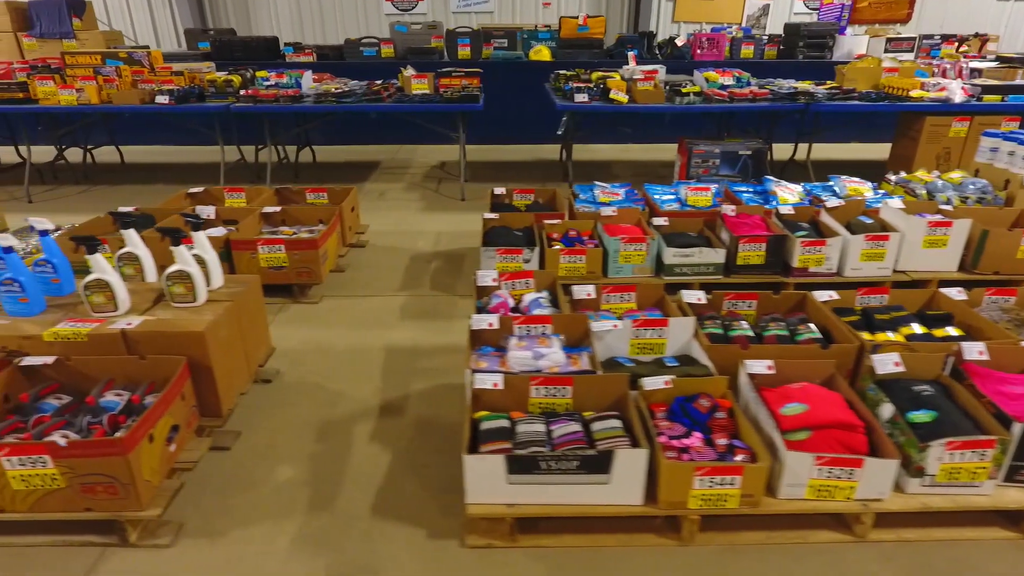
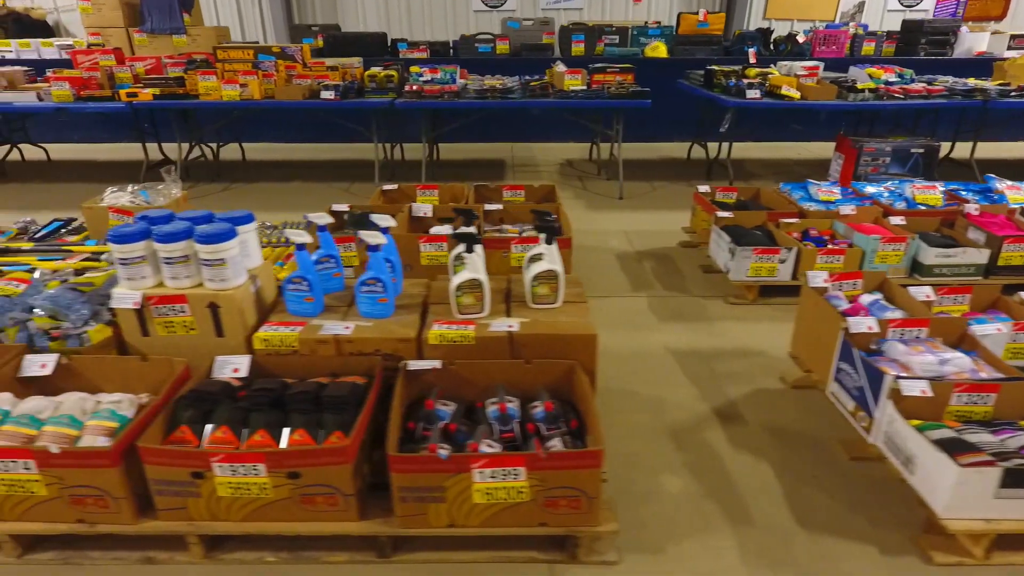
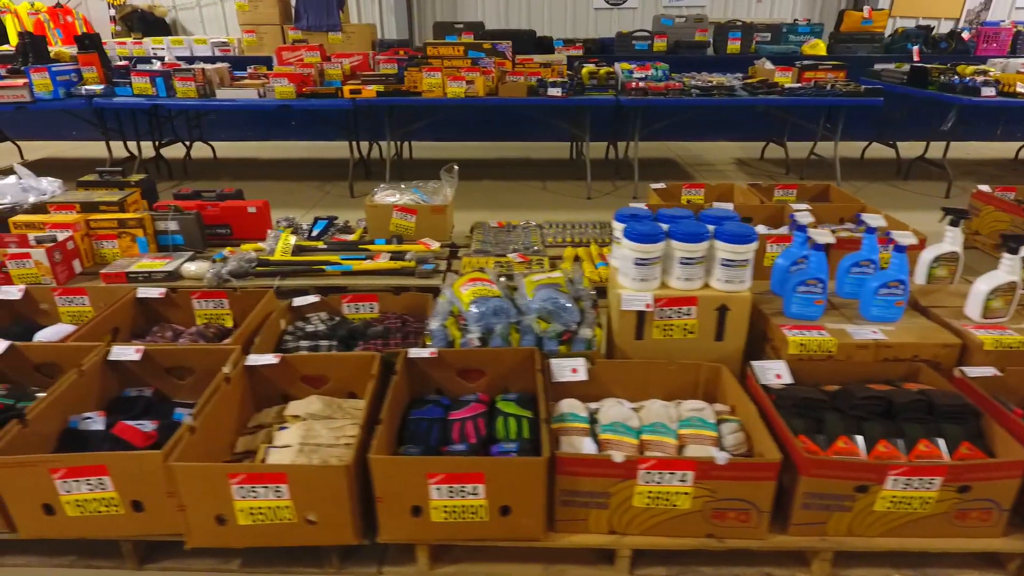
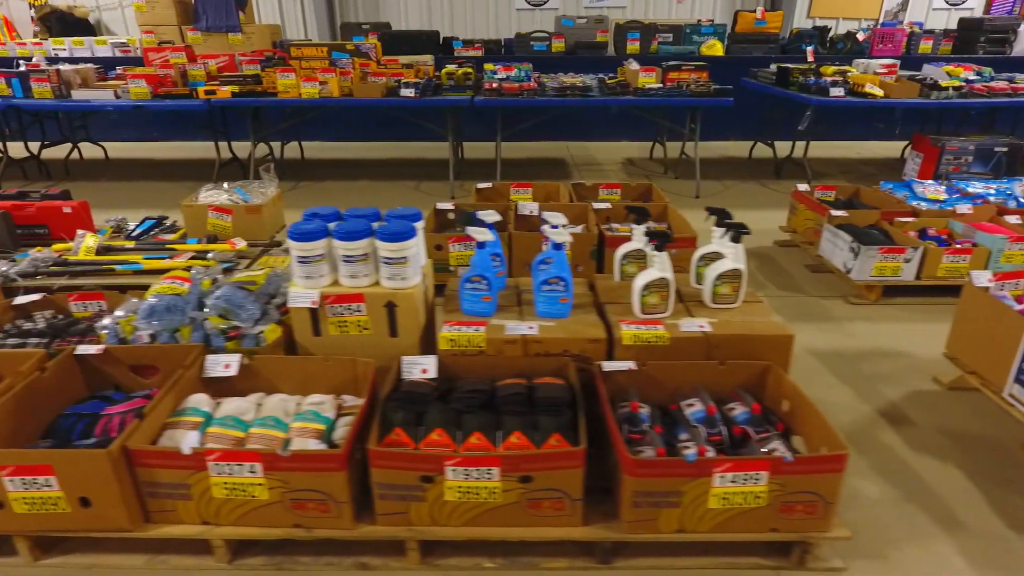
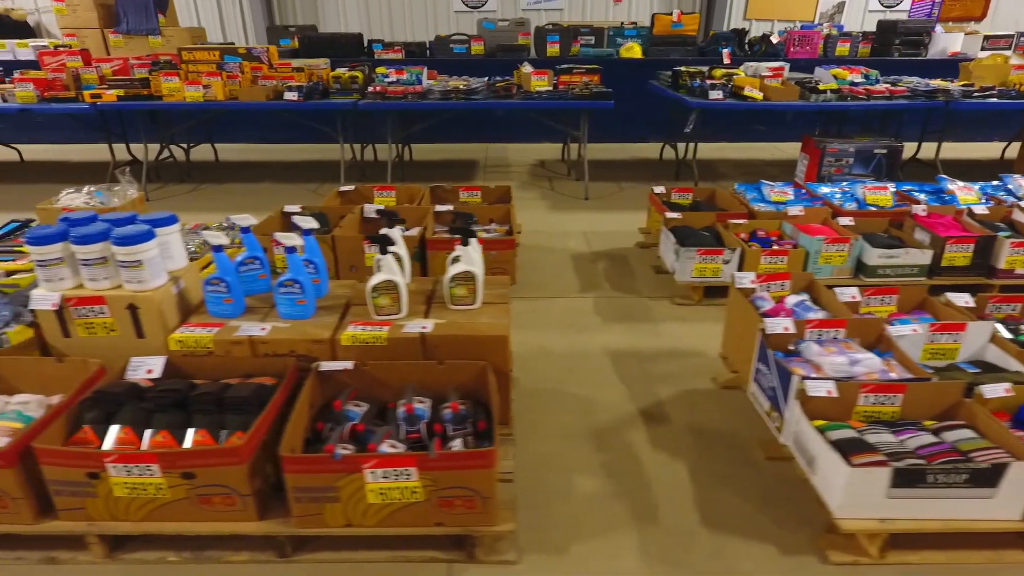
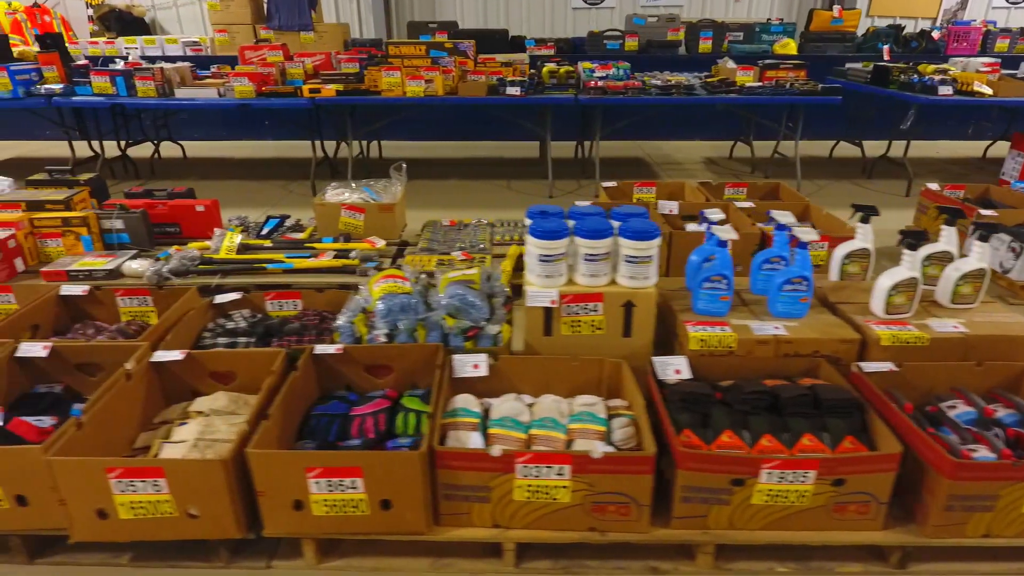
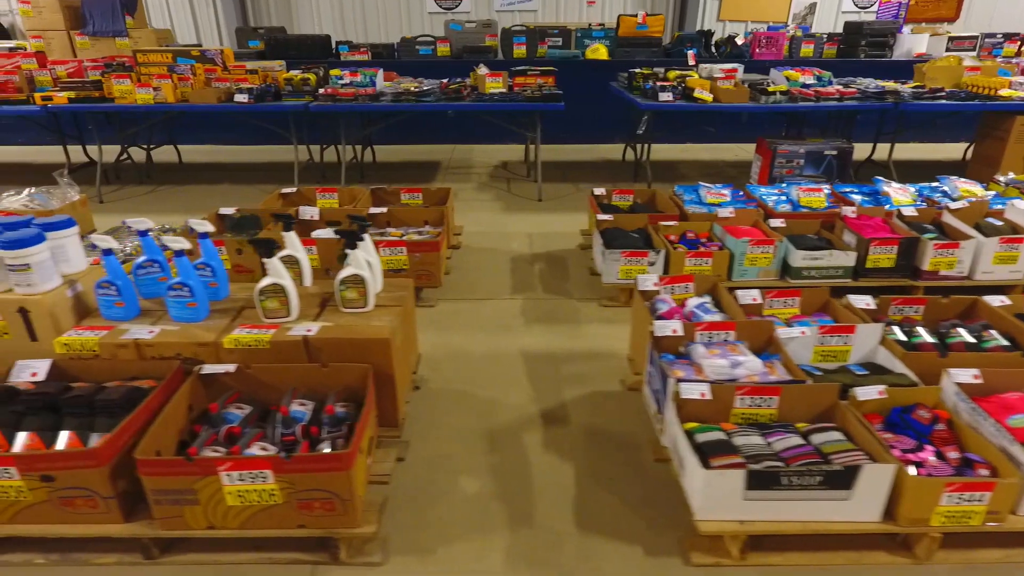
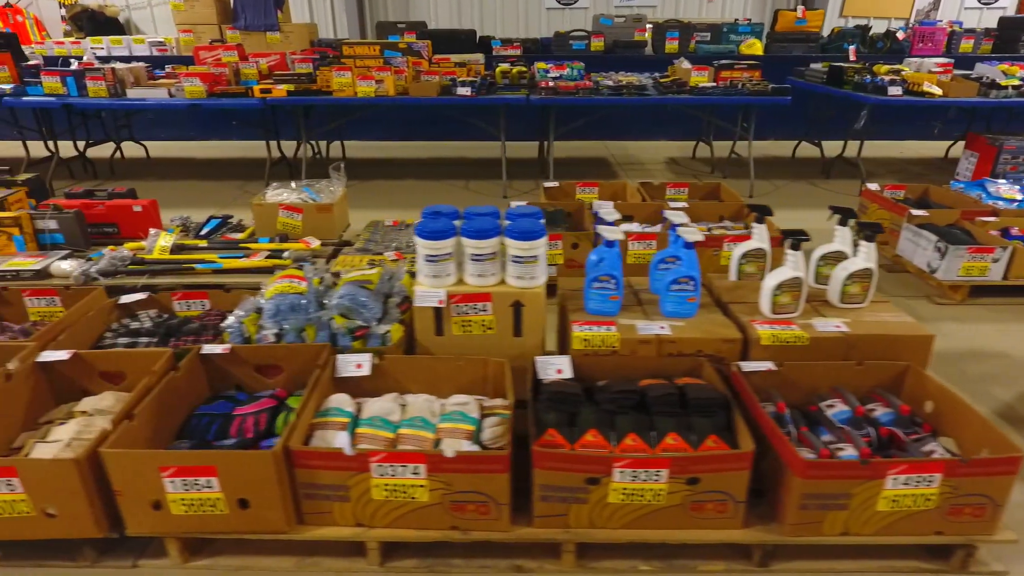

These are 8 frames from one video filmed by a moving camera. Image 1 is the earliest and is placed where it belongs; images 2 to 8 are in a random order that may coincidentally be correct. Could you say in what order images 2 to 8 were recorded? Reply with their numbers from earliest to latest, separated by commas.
7, 5, 2, 4, 8, 6, 3
